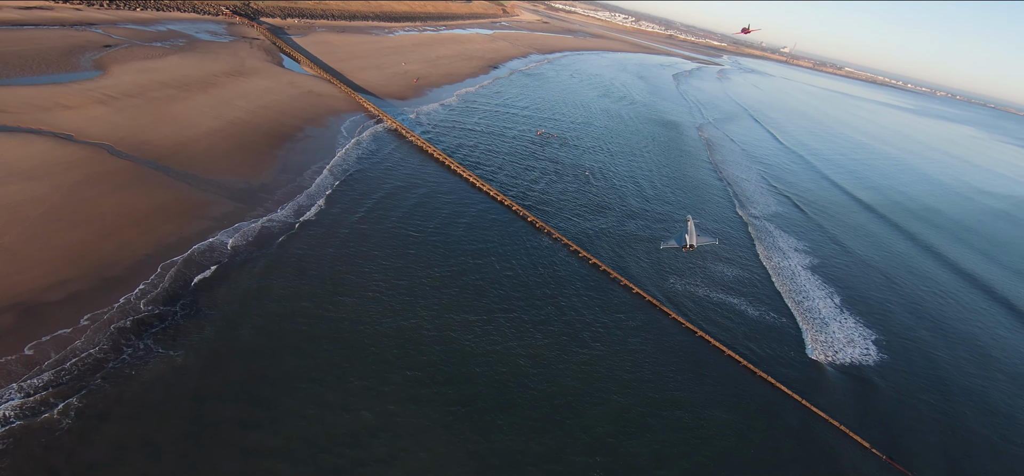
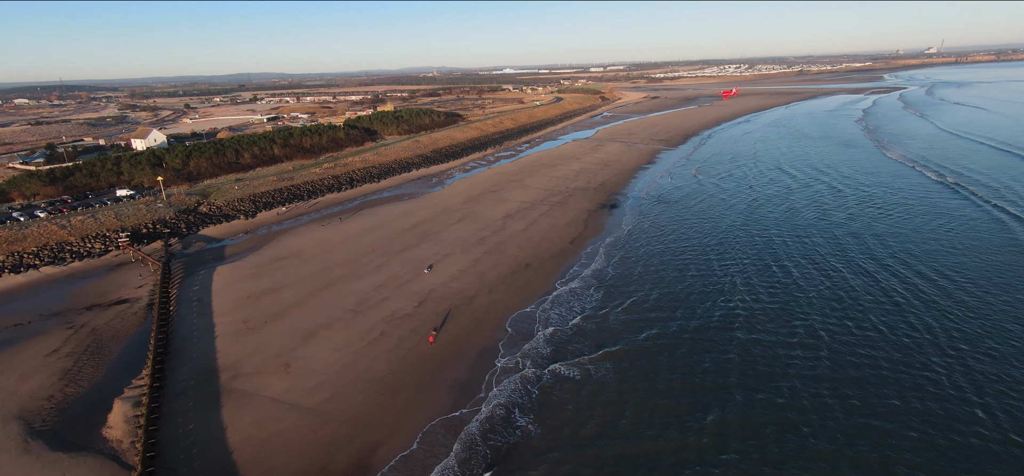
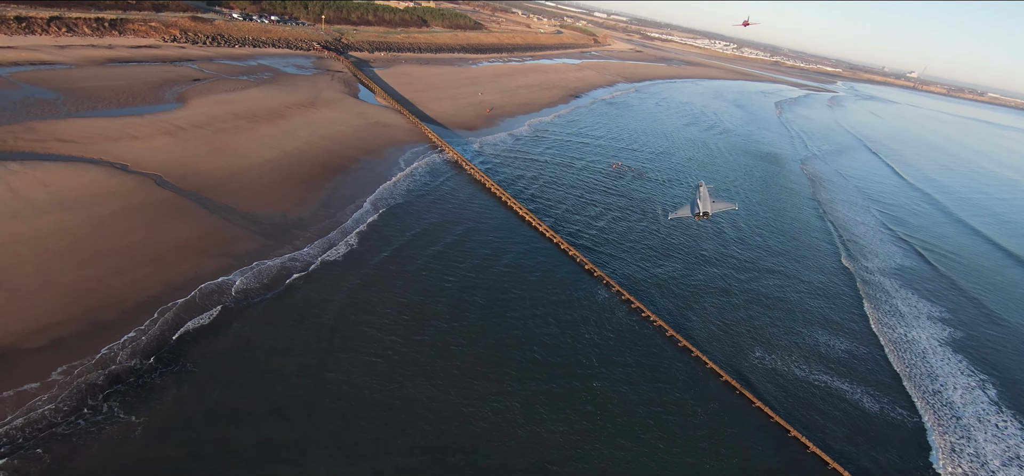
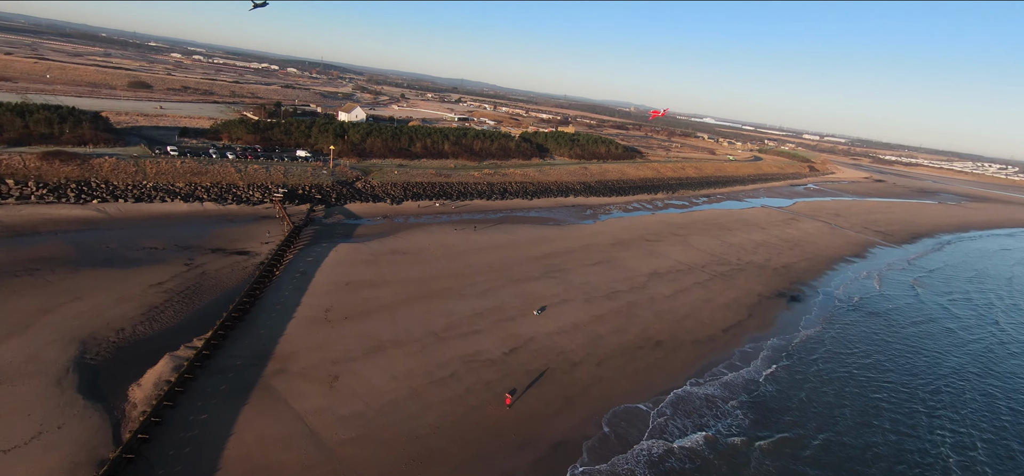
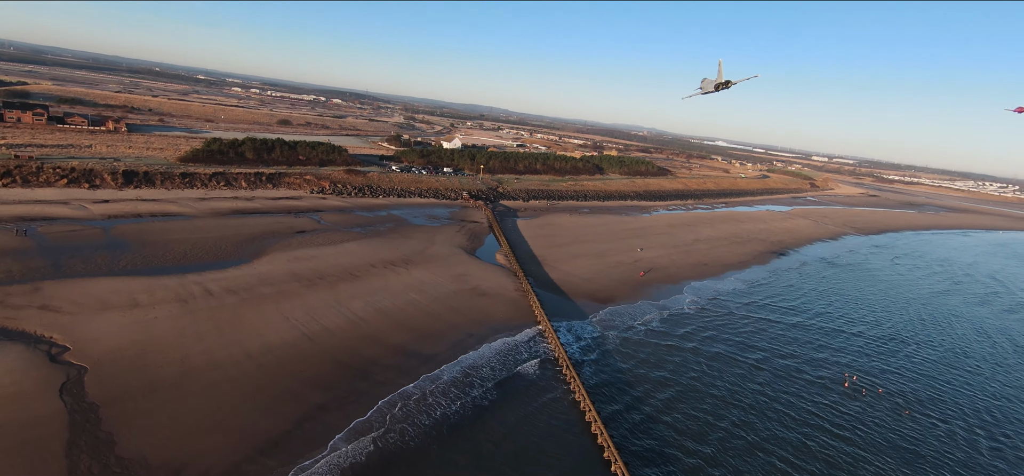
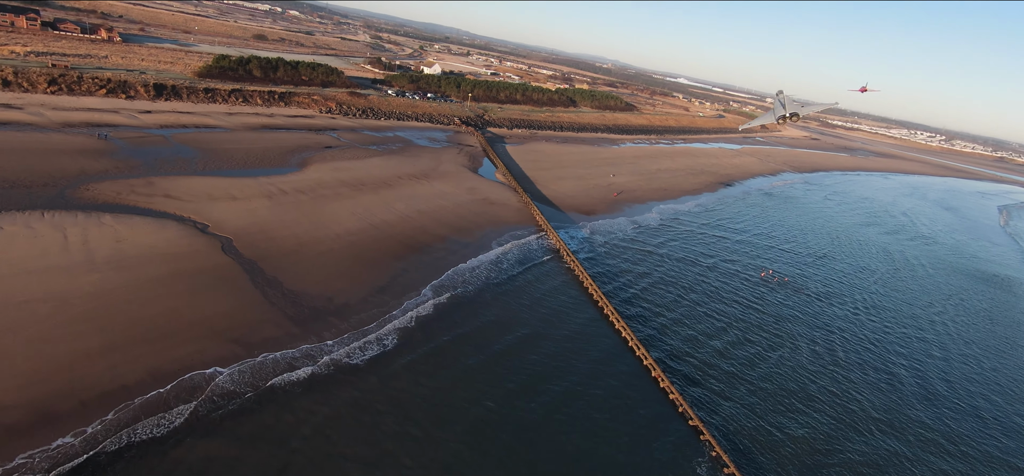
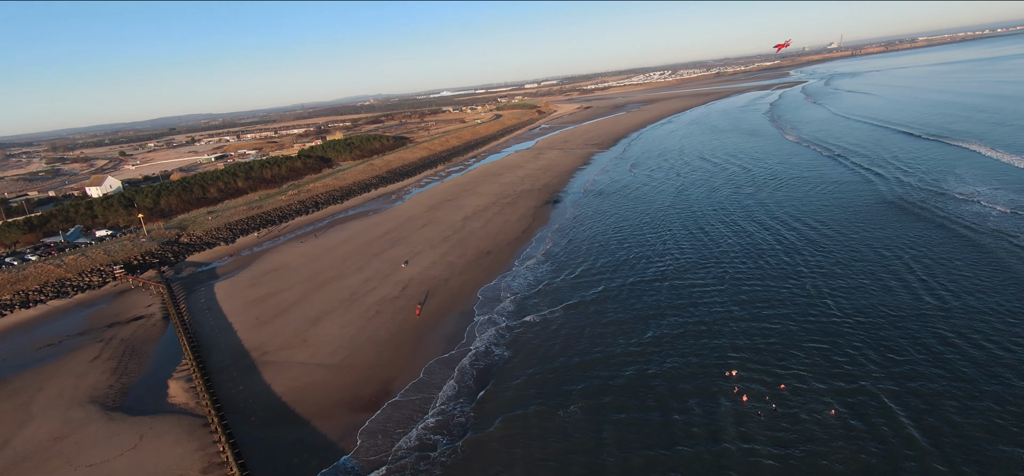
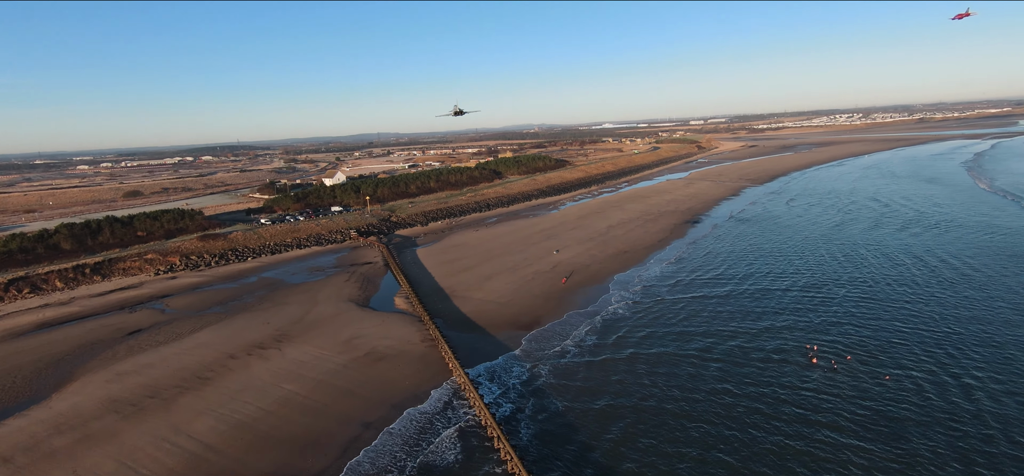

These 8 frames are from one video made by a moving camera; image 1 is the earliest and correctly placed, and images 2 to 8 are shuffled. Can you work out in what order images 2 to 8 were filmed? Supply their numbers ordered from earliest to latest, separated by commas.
3, 6, 5, 8, 7, 2, 4
